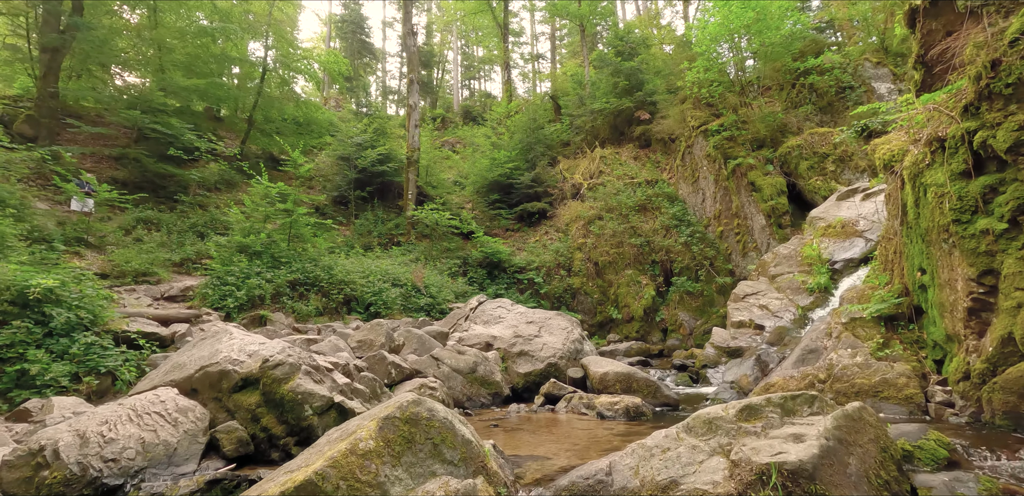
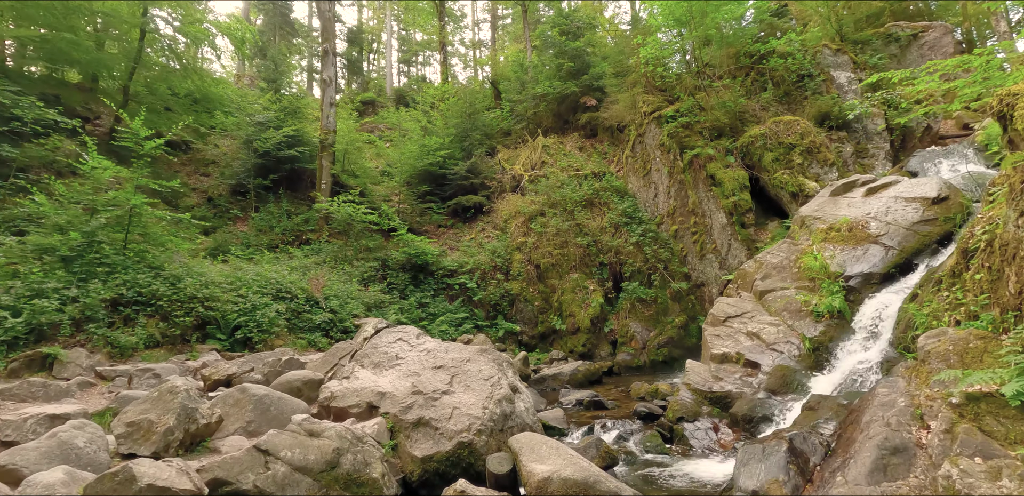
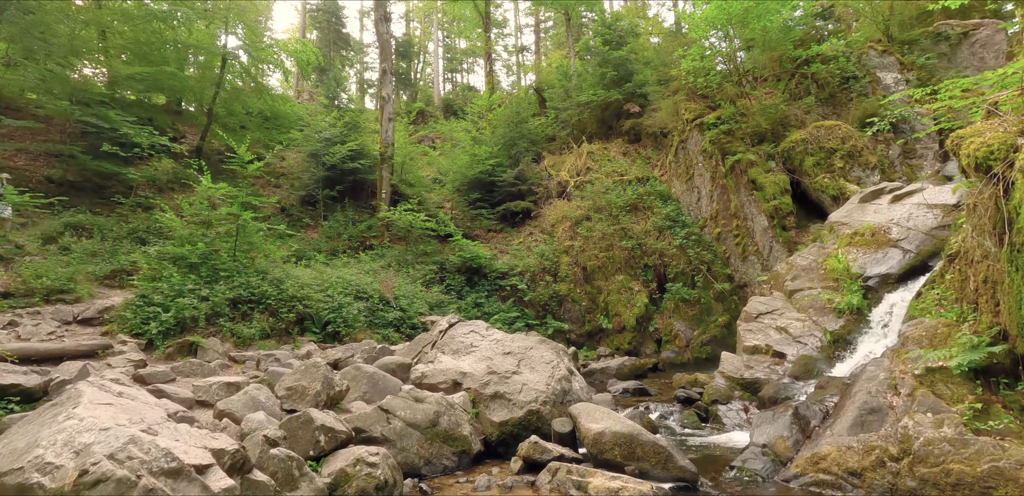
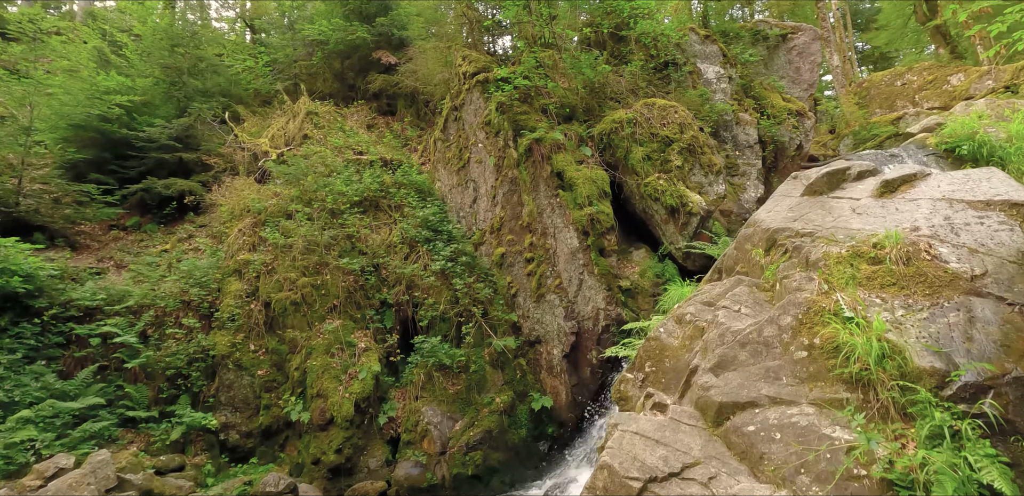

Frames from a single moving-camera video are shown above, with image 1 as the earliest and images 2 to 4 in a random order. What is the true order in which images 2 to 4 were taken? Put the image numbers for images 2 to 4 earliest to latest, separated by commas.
3, 2, 4
